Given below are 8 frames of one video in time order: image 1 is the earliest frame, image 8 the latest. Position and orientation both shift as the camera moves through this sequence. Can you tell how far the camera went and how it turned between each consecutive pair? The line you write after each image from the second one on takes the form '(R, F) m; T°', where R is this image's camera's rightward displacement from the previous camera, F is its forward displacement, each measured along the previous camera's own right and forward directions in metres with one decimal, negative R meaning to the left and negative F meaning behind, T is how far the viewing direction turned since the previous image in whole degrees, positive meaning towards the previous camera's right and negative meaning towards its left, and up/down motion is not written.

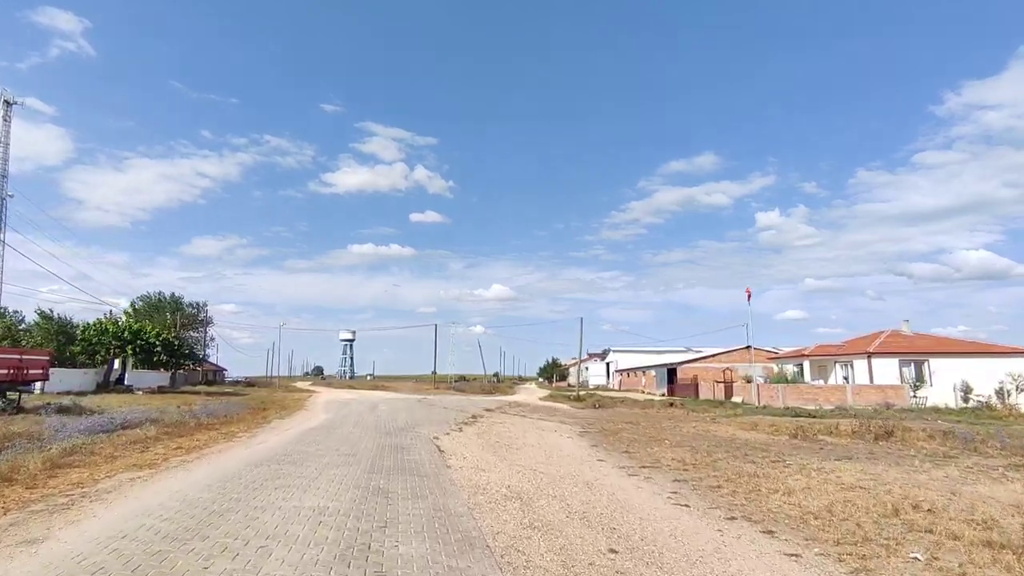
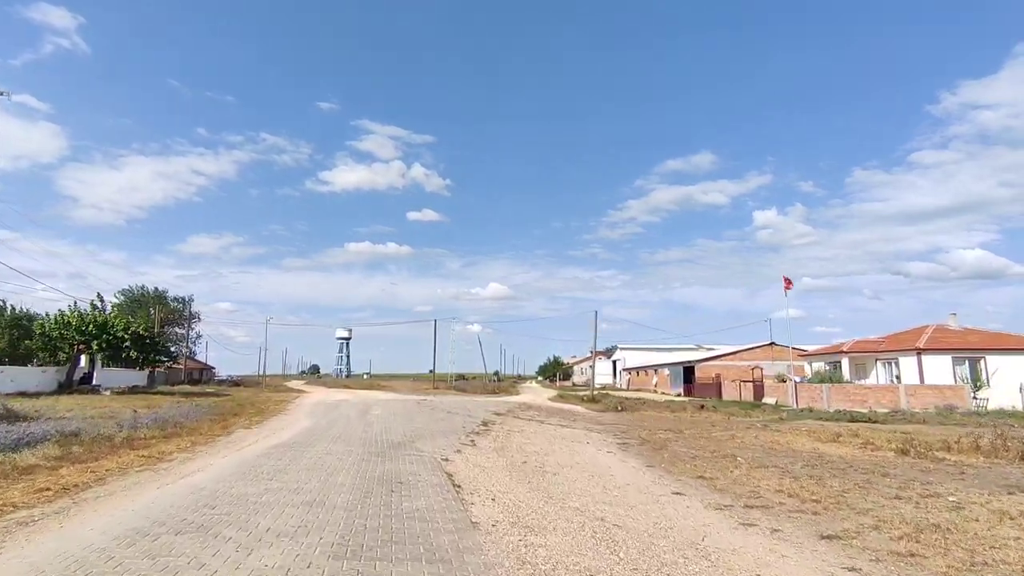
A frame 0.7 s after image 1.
(-0.6, +4.4) m; 0°
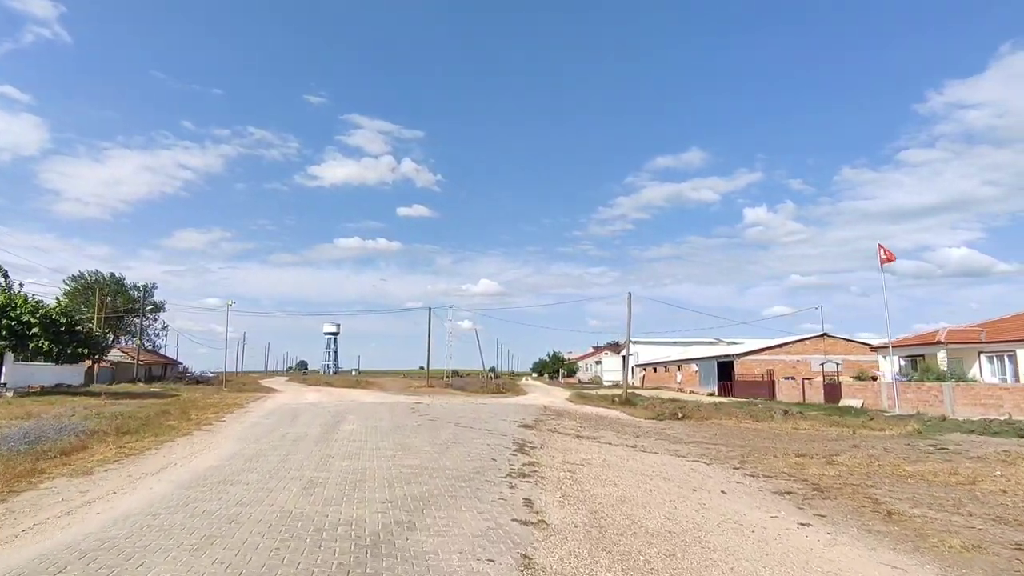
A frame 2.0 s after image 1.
(-1.2, +8.6) m; +1°
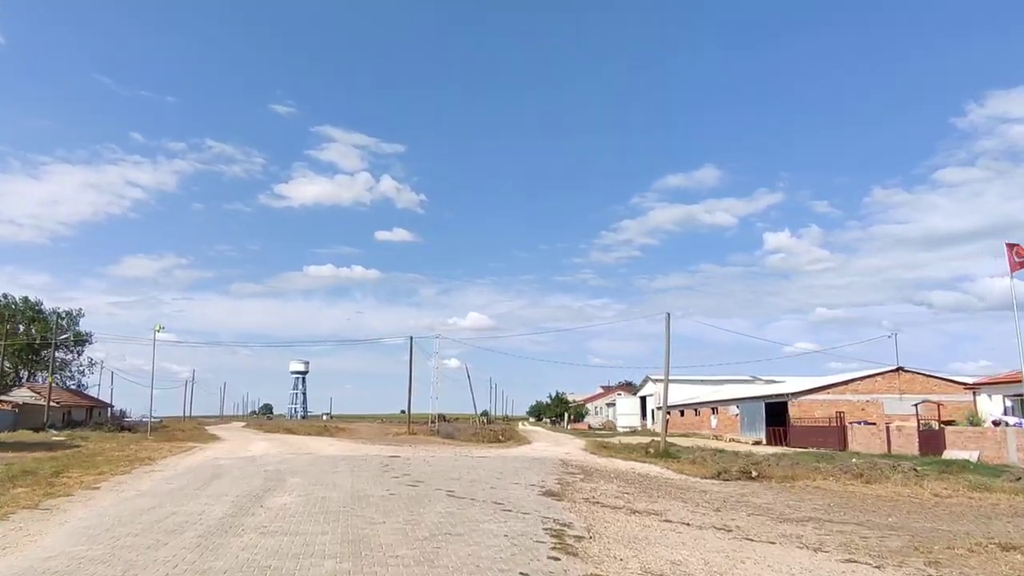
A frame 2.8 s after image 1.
(-0.9, +7.0) m; +2°
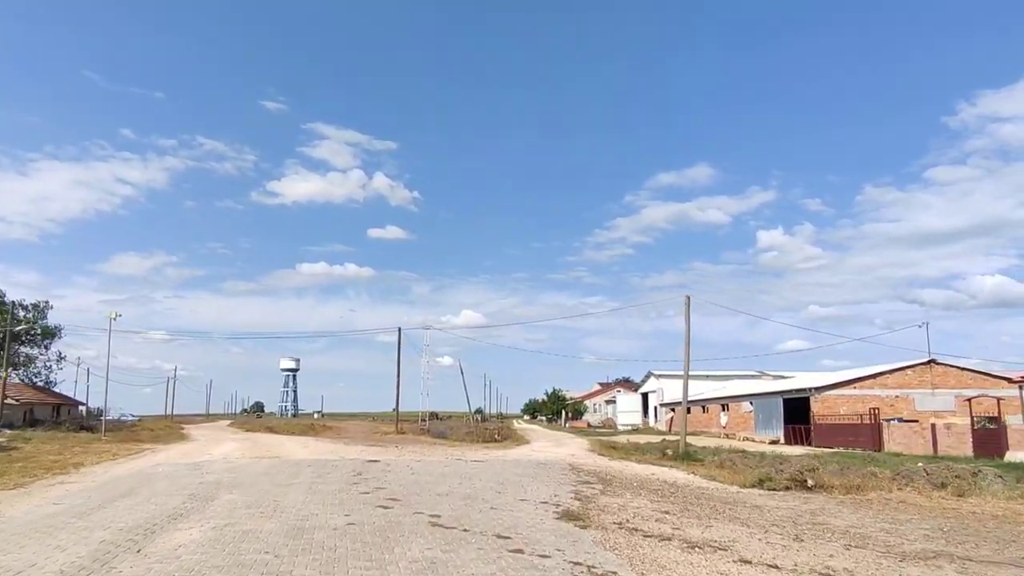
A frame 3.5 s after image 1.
(-0.2, +4.4) m; 0°
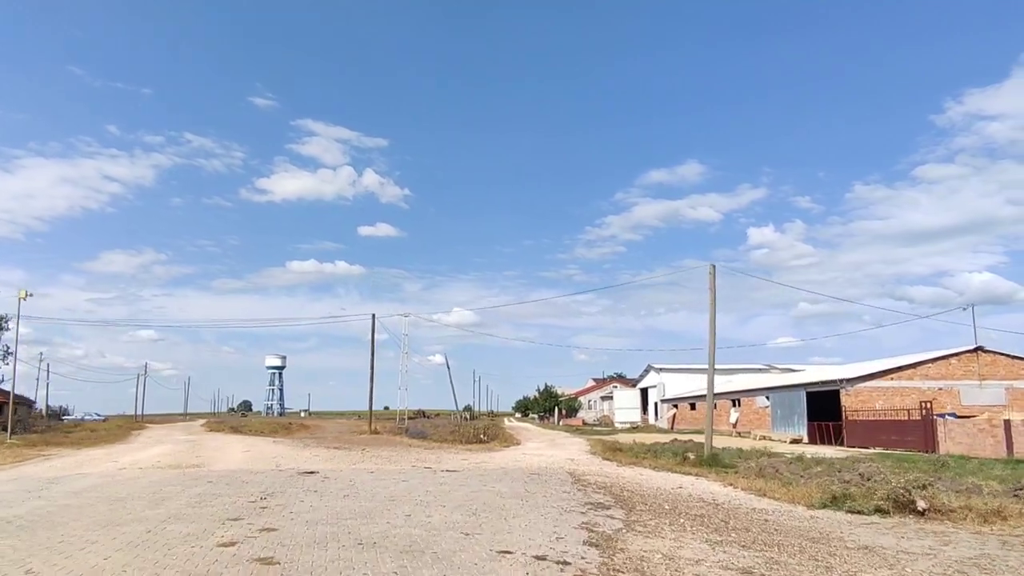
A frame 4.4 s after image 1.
(+0.2, +6.1) m; +1°
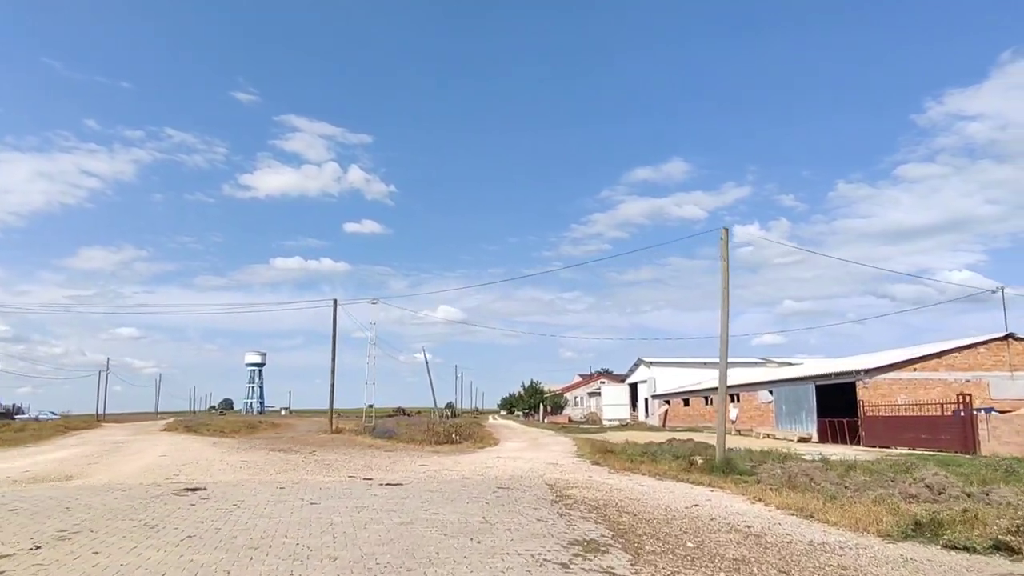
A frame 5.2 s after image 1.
(+0.5, +4.8) m; +1°
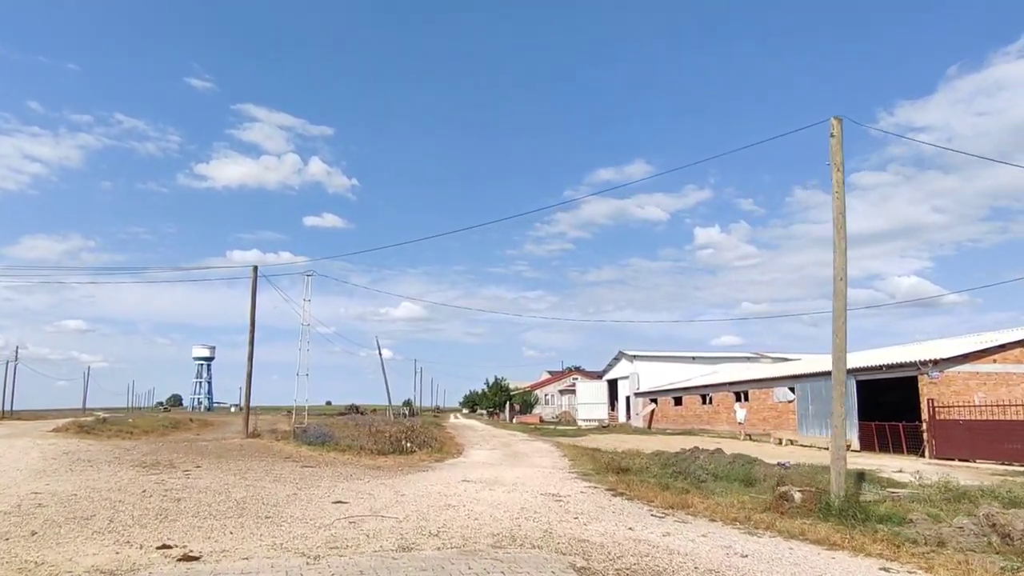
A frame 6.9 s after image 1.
(-0.3, +8.8) m; +3°
